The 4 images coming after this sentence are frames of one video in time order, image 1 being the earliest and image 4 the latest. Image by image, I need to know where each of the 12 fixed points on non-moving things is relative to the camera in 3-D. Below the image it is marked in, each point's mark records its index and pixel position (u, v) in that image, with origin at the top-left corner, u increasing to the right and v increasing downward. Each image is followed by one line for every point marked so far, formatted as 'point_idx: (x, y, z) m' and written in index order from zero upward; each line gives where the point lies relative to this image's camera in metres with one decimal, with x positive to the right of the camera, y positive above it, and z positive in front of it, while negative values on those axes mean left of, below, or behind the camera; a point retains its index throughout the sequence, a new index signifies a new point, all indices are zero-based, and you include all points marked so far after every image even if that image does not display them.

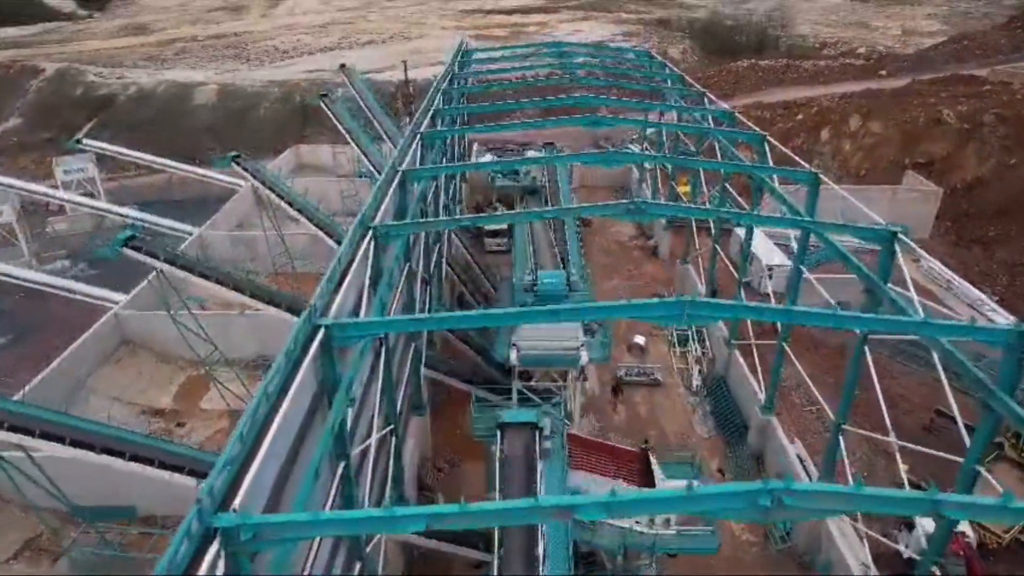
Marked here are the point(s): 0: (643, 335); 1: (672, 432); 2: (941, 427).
0: (+2.6, -1.0, +19.5) m
1: (+2.6, -2.3, +16.2) m
2: (+7.1, -2.3, +16.3) m
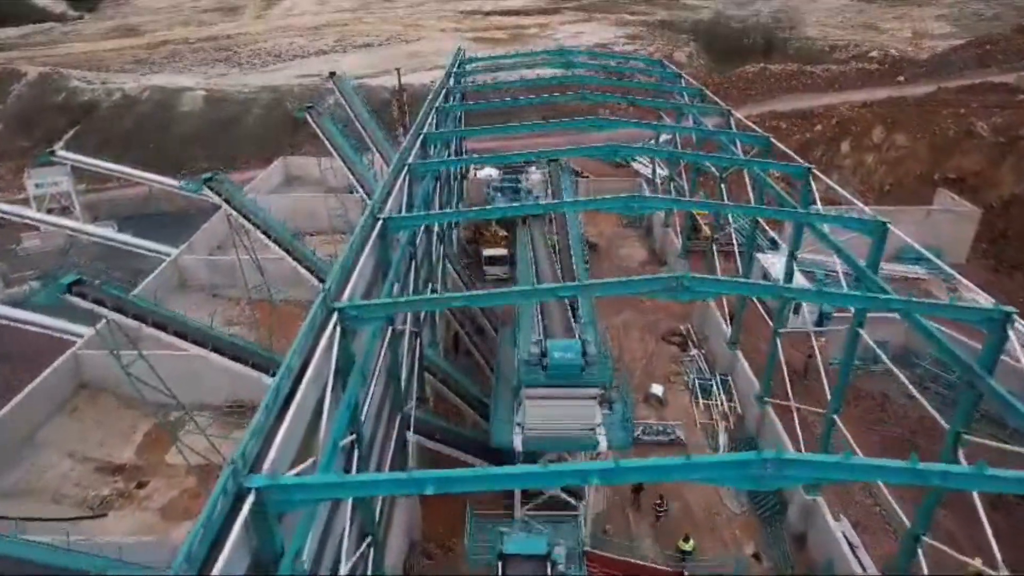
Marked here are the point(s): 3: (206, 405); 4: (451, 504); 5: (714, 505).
0: (+2.6, -1.7, +17.4) m
1: (+2.6, -3.1, +14.1) m
2: (+7.1, -3.0, +14.2) m
3: (-5.8, -2.2, +19.0) m
4: (-0.8, -3.1, +14.0) m
5: (+2.9, -3.1, +14.1) m
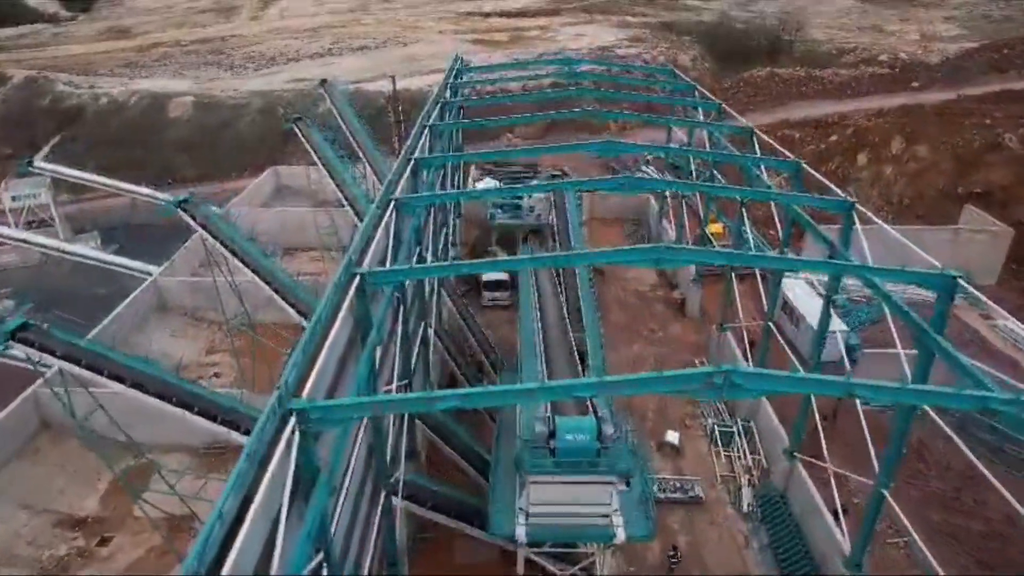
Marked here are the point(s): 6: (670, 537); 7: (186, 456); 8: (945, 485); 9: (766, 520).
0: (+2.6, -2.3, +15.8) m
1: (+2.6, -3.6, +12.5) m
2: (+7.1, -3.6, +12.7) m
3: (-5.8, -2.8, +17.4) m
4: (-0.8, -3.6, +12.5) m
5: (+2.9, -3.6, +12.6) m
6: (+2.1, -3.3, +13.4) m
7: (-5.7, -2.9, +17.3) m
8: (+6.4, -2.9, +14.8) m
9: (+3.5, -3.2, +13.7) m
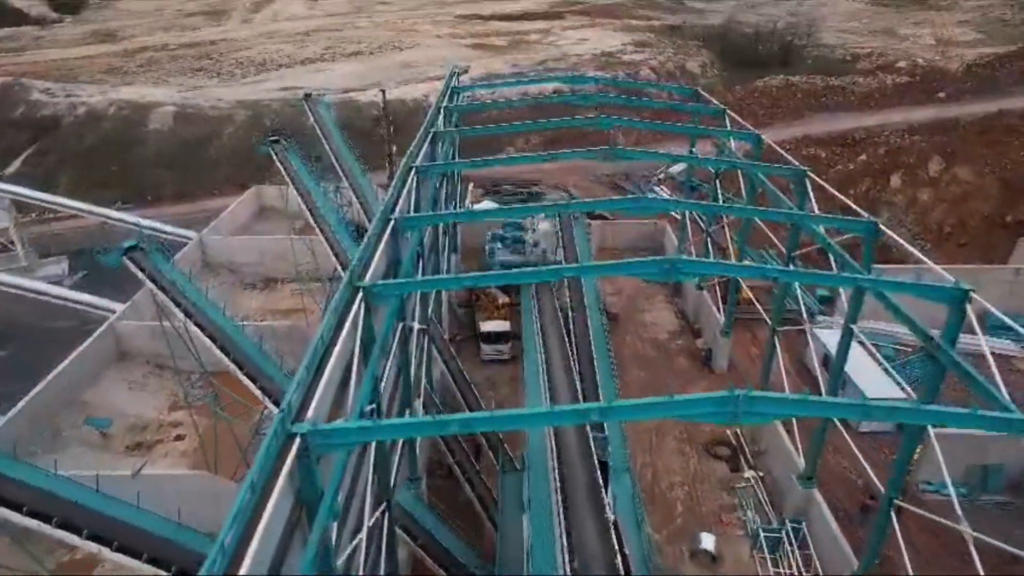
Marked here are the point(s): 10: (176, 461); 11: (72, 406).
0: (+2.7, -3.3, +13.2) m
1: (+2.7, -4.6, +9.9) m
2: (+7.2, -4.6, +10.1) m
3: (-5.8, -3.8, +14.8) m
4: (-0.8, -4.6, +9.8) m
5: (+2.9, -4.6, +9.9) m
6: (+2.2, -4.3, +10.7) m
7: (-5.7, -3.9, +14.7) m
8: (+6.5, -3.9, +12.2) m
9: (+3.6, -4.2, +11.1) m
10: (-6.0, -3.1, +17.7) m
11: (-8.6, -2.3, +19.3) m
